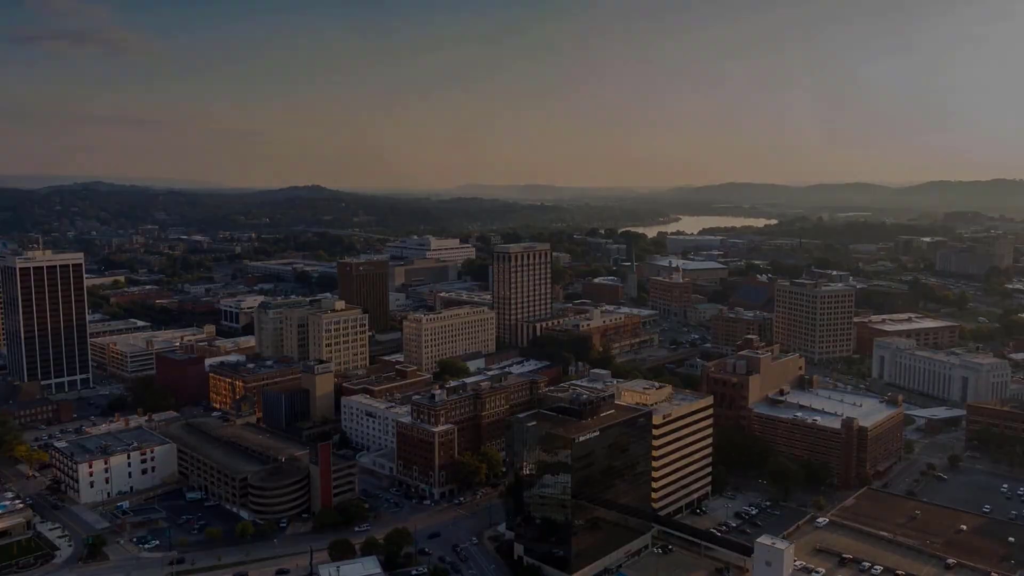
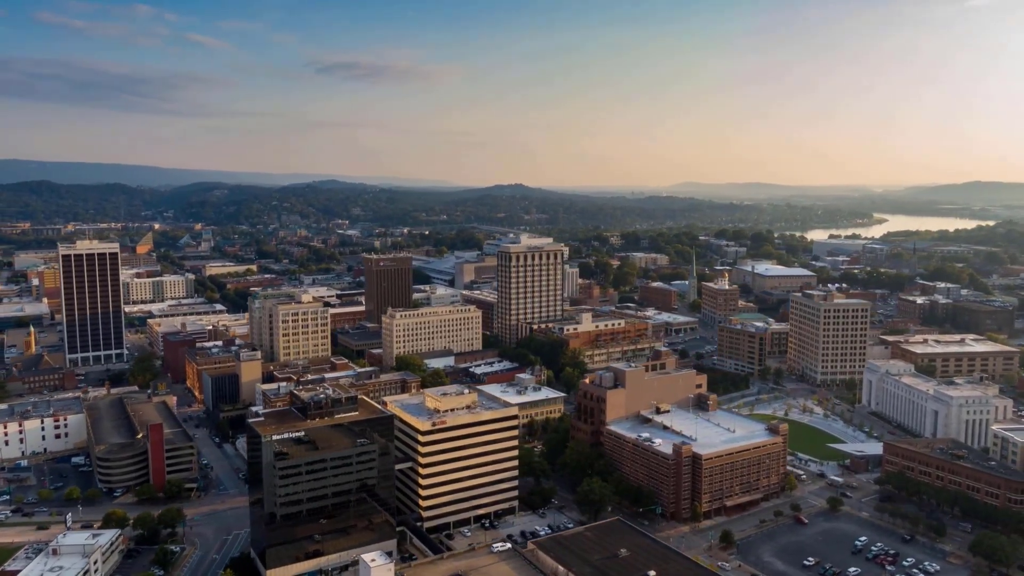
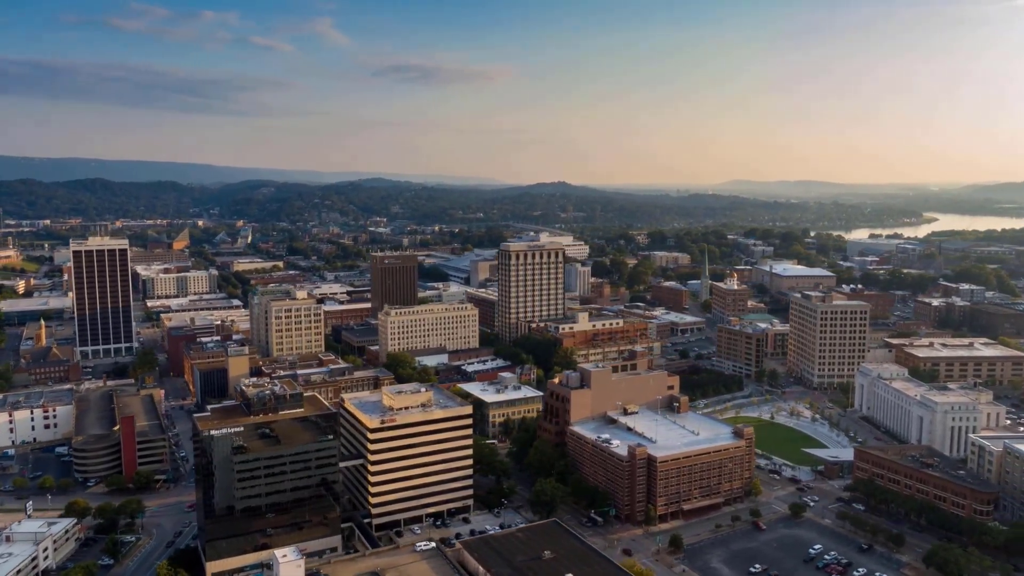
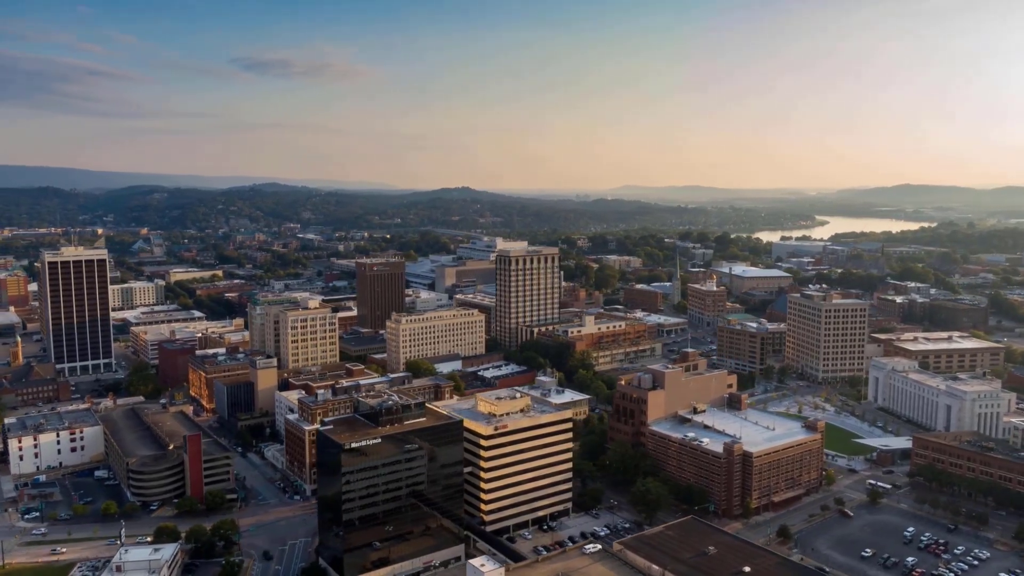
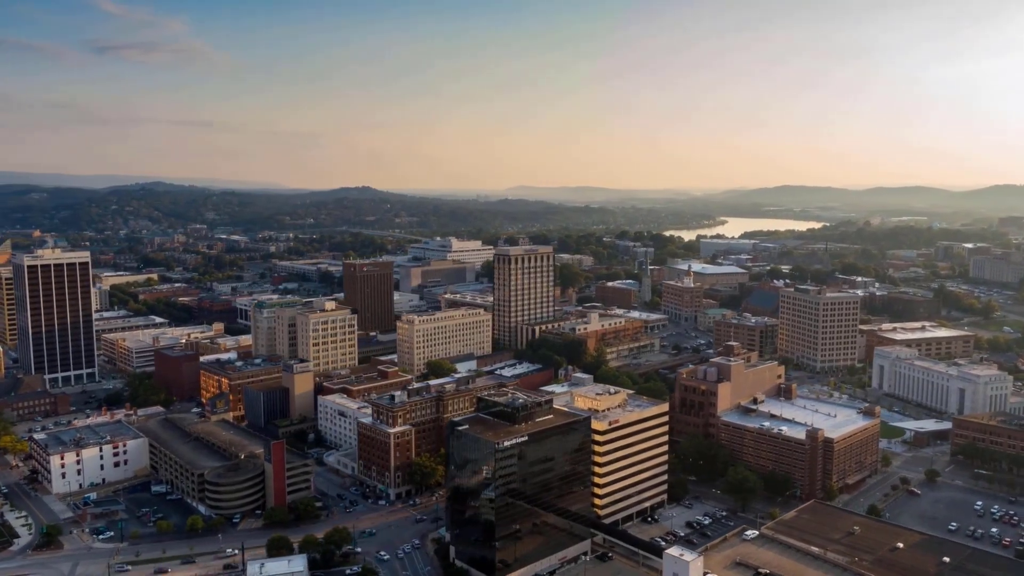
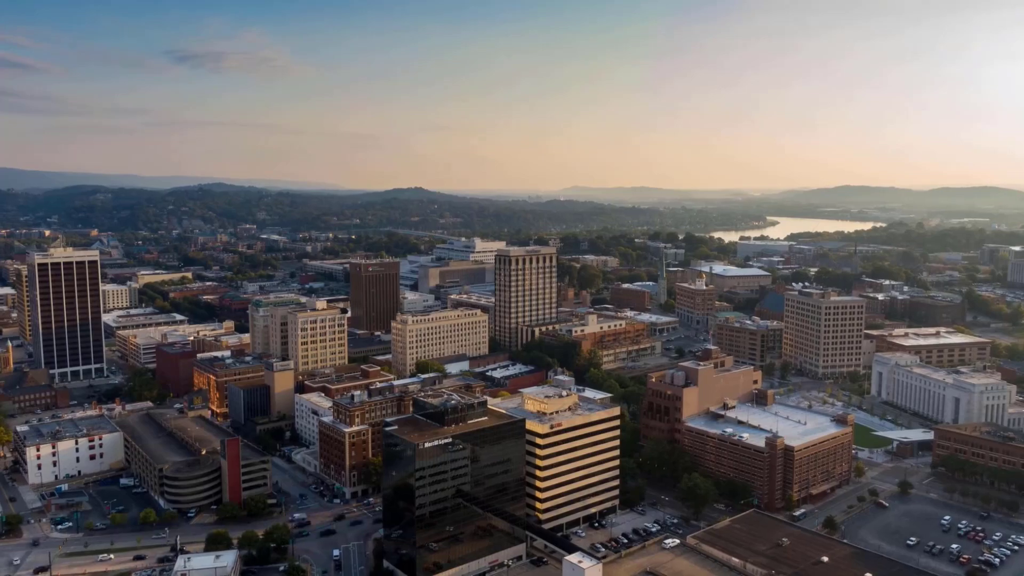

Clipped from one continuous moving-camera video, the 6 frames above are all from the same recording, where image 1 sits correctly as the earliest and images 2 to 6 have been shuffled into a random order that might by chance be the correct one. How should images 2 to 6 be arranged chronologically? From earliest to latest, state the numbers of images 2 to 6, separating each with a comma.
5, 6, 4, 2, 3
